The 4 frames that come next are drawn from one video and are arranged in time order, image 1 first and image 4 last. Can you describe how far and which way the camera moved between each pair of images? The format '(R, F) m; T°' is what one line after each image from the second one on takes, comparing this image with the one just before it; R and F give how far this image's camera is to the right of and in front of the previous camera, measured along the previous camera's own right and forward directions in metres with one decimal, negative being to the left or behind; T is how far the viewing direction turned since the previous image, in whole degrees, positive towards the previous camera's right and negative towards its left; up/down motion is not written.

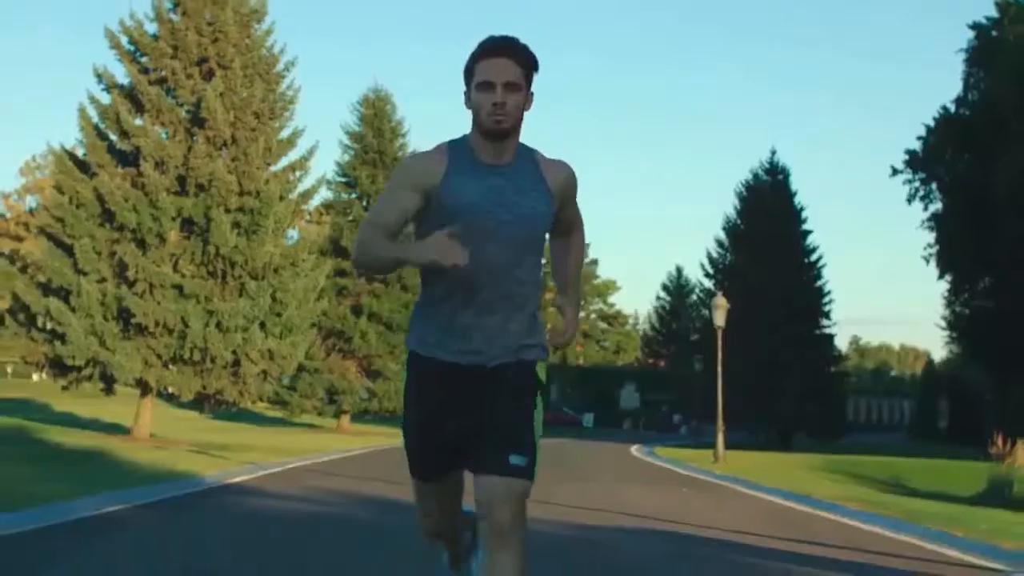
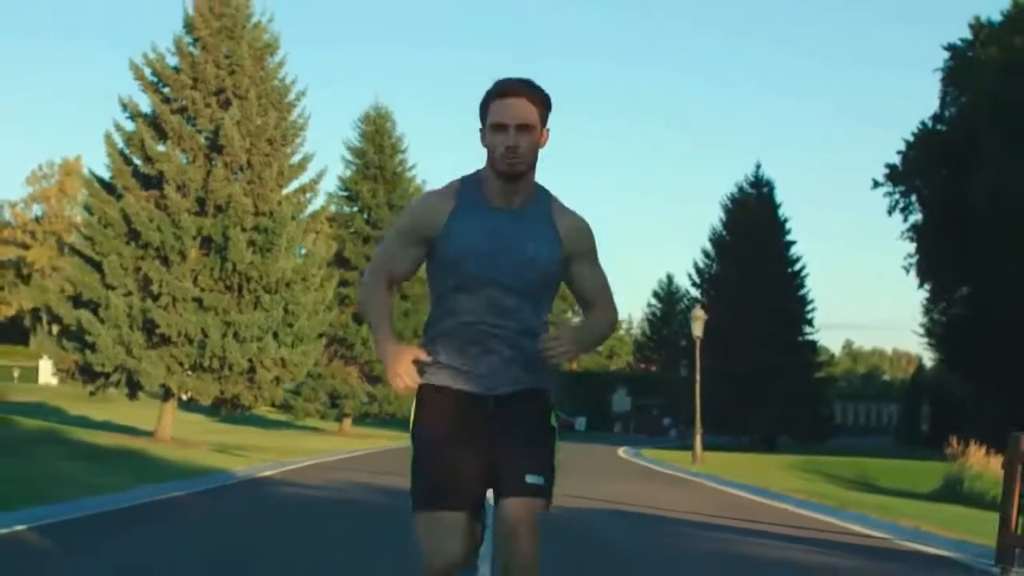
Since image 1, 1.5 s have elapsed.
(0.0, -1.4) m; 0°
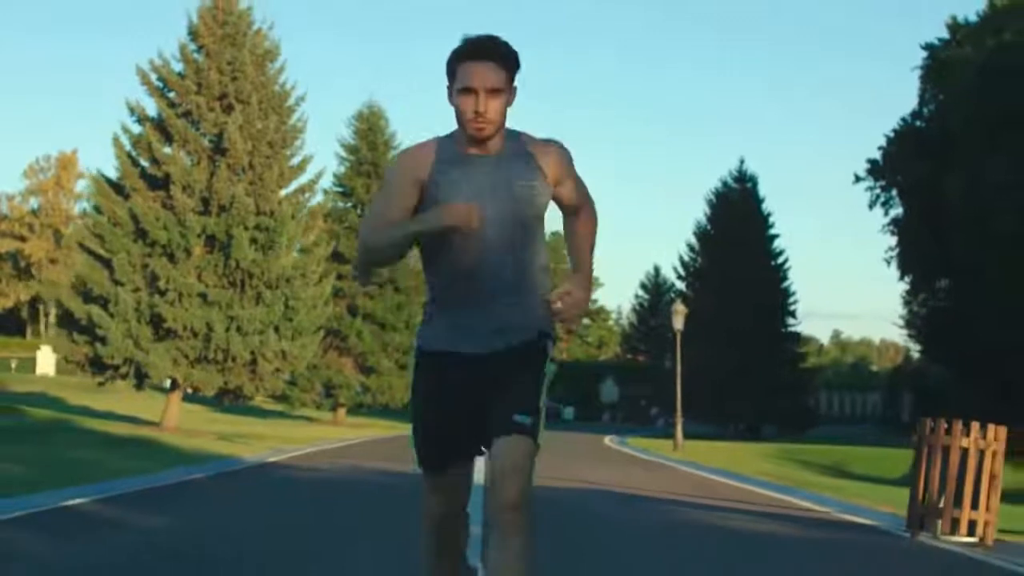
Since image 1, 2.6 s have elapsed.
(0.0, -0.9) m; 0°
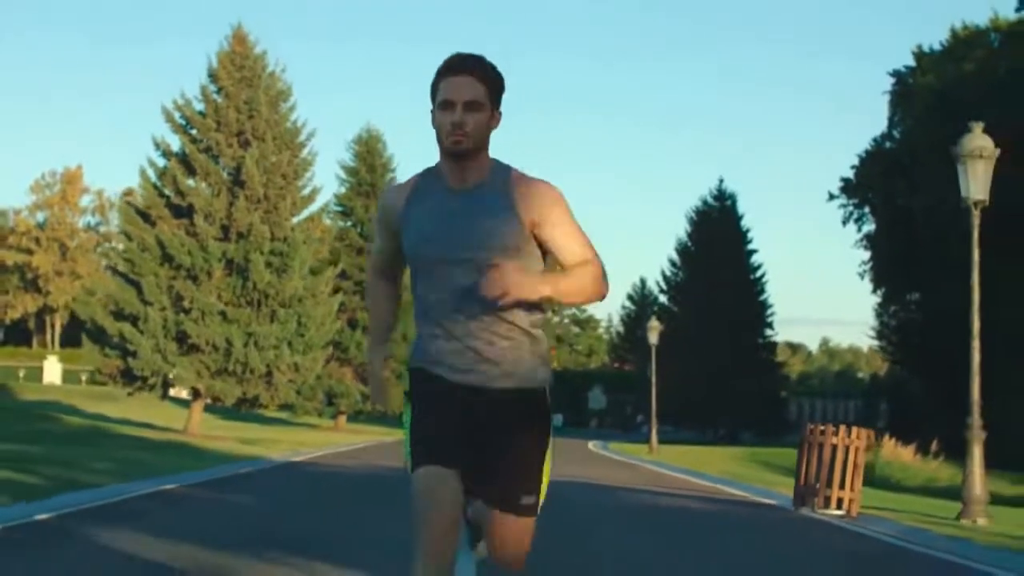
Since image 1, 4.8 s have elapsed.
(0.0, -1.9) m; 0°
